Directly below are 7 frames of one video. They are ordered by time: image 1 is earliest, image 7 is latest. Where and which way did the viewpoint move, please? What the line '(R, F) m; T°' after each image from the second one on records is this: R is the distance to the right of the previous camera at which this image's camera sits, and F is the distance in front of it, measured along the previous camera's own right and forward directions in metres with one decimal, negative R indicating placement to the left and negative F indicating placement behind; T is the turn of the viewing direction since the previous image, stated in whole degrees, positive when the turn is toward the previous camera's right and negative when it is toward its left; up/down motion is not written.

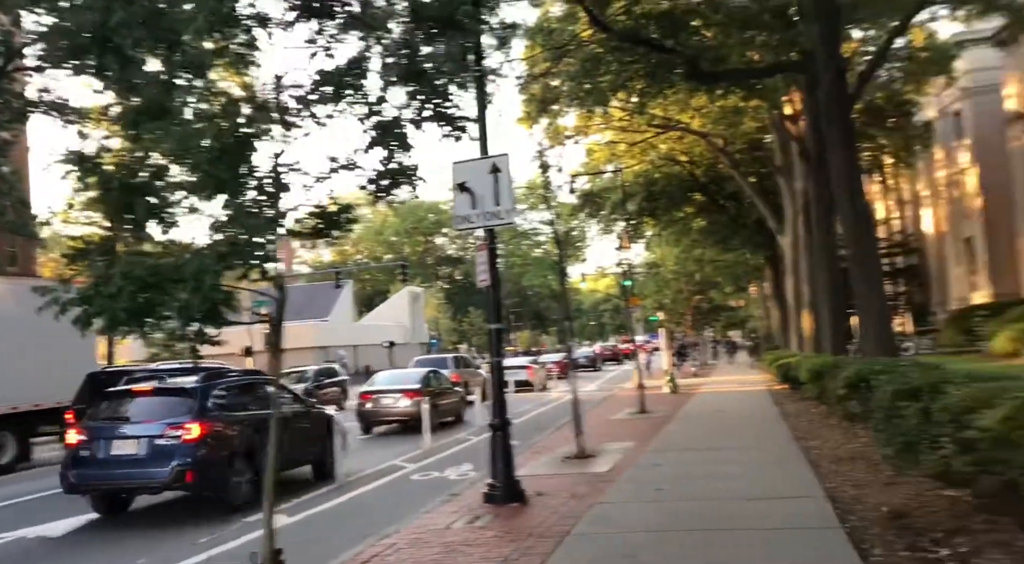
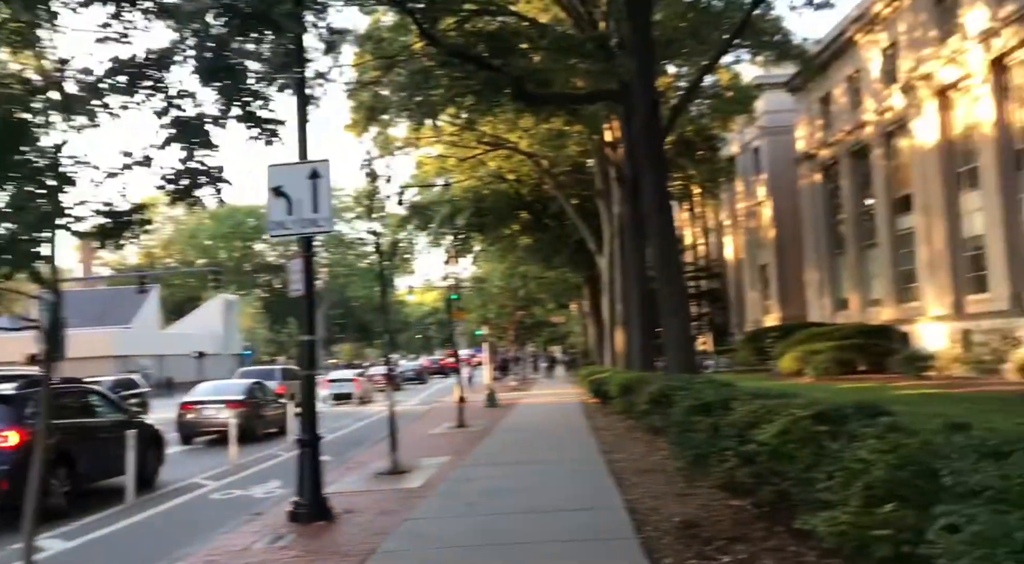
(+0.1, 0.0) m; +12°
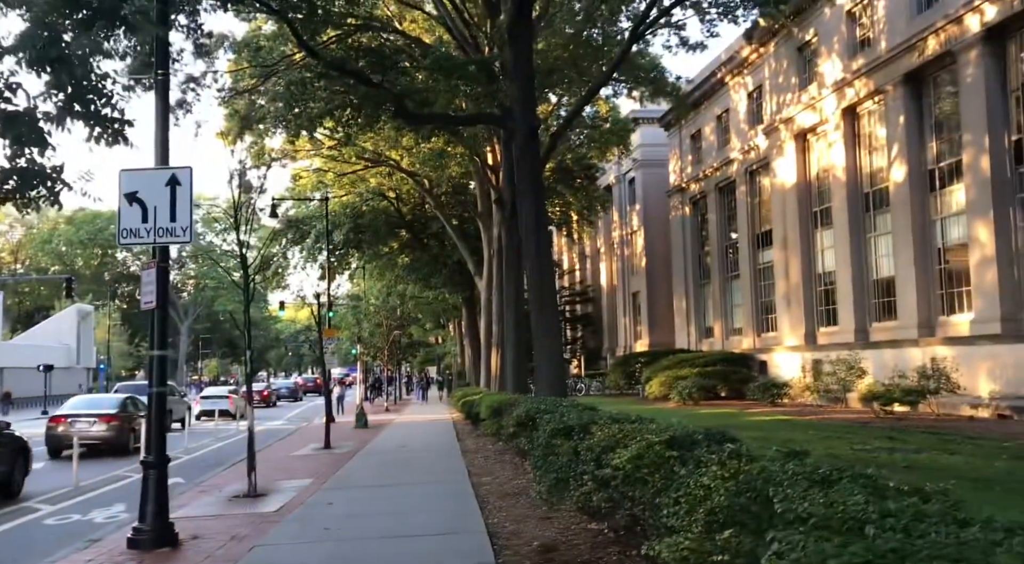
(+0.1, +0.1) m; +8°
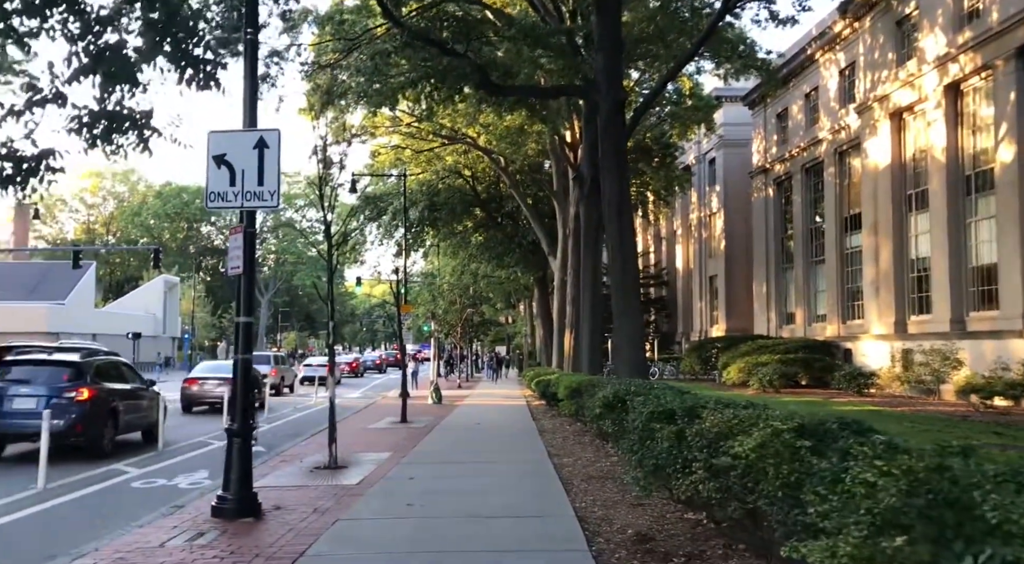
(-0.2, +0.4) m; -5°
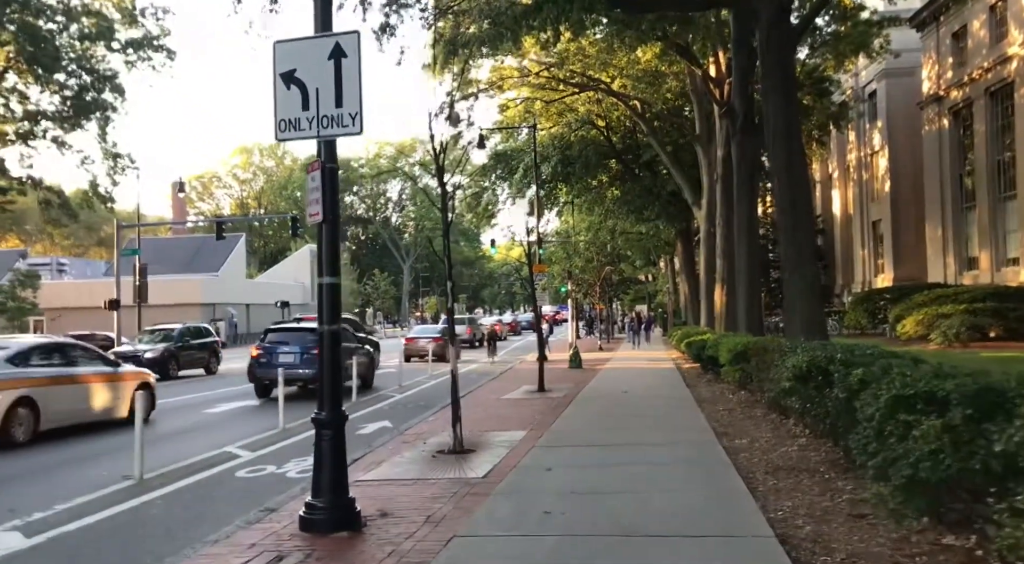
(-0.1, +1.8) m; -10°
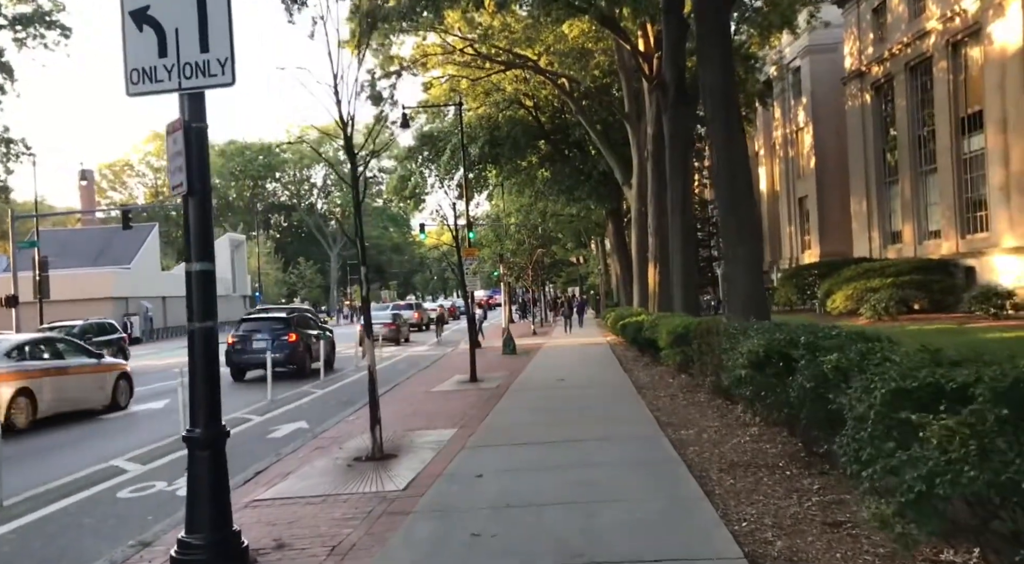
(+0.1, +0.9) m; +5°
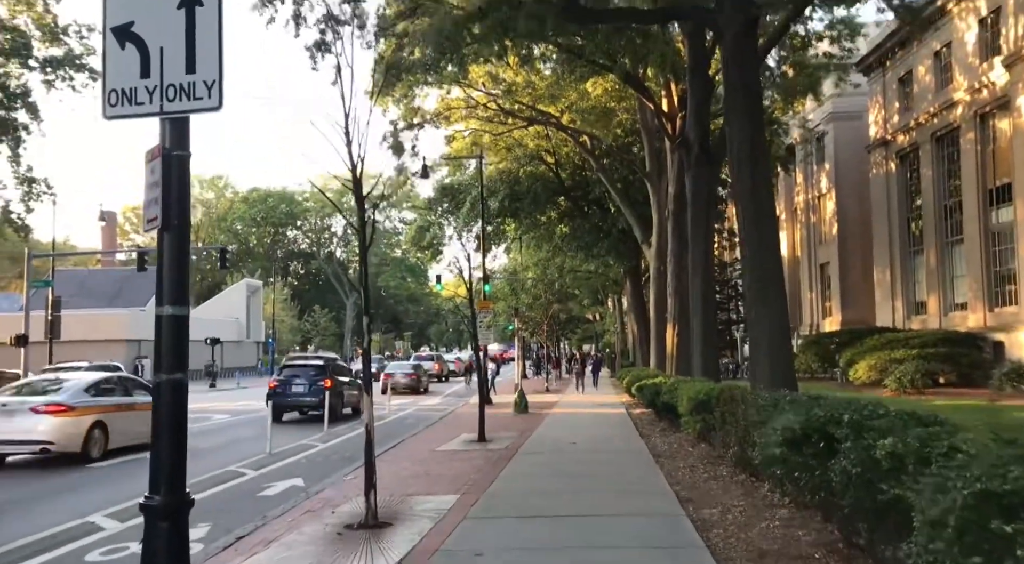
(0.0, +0.5) m; -1°
